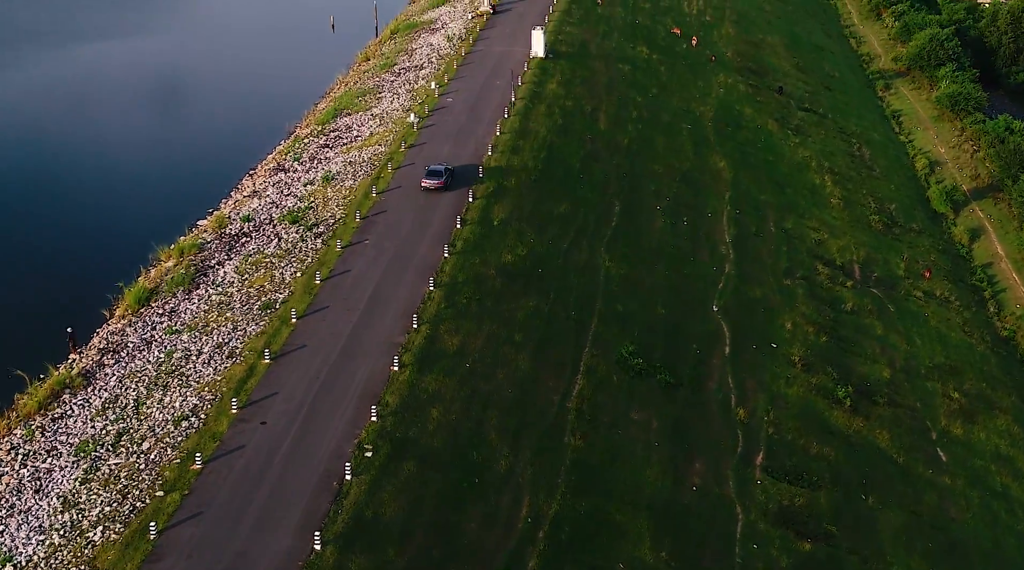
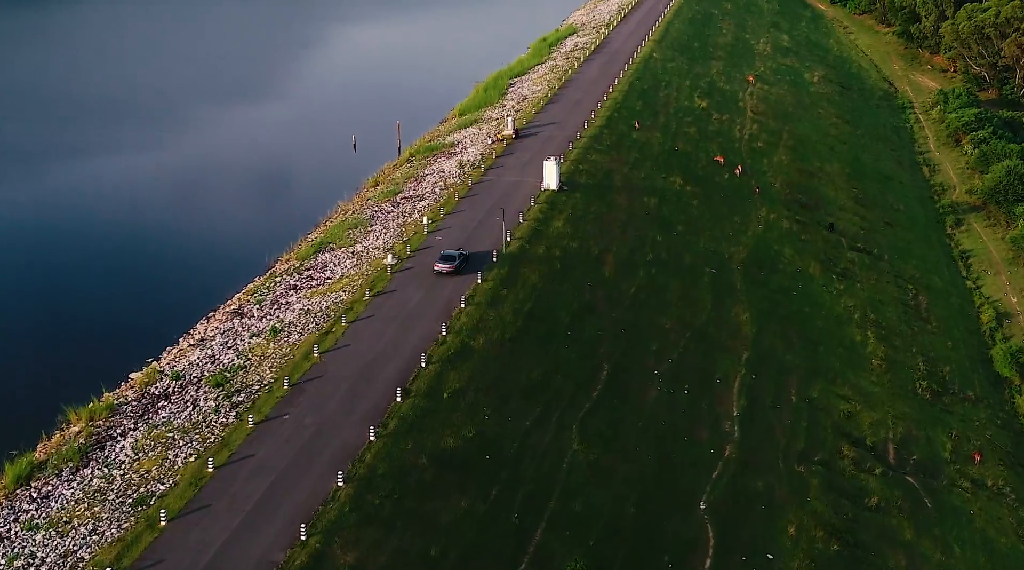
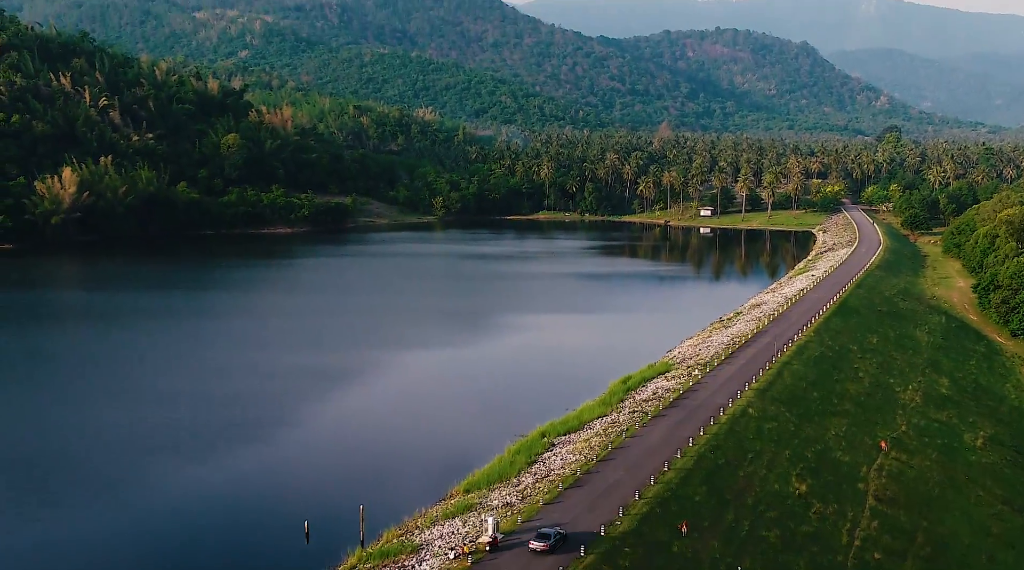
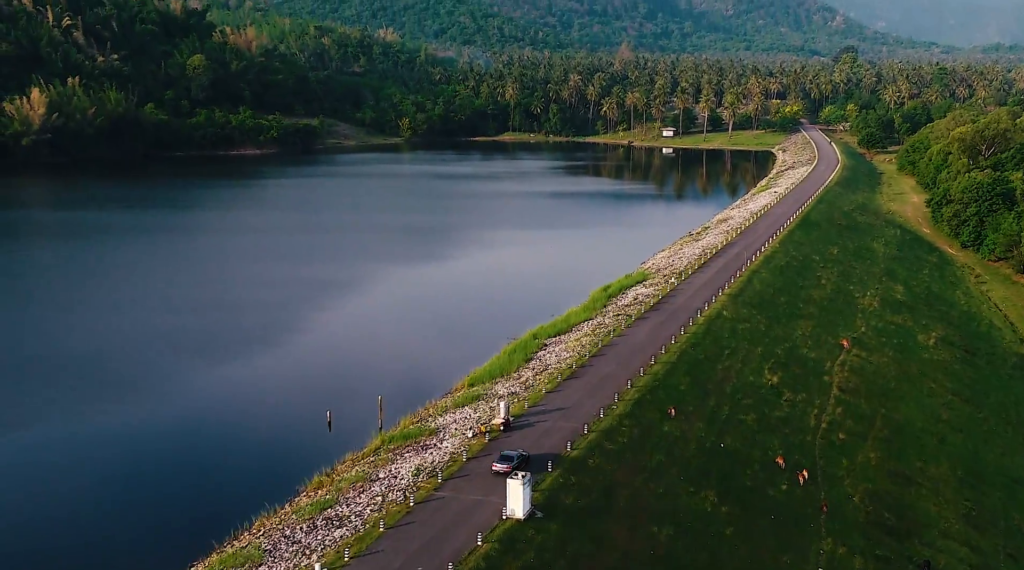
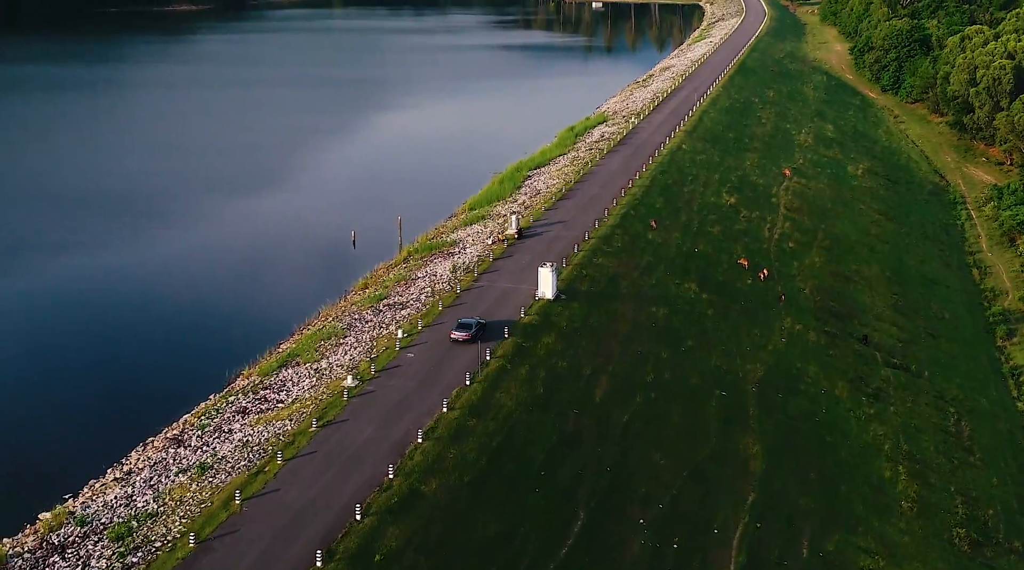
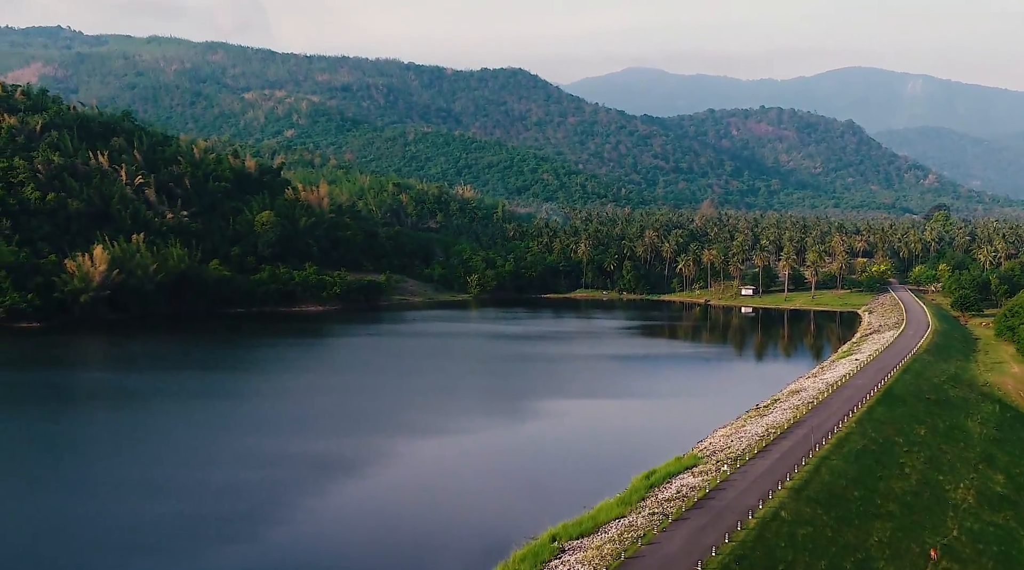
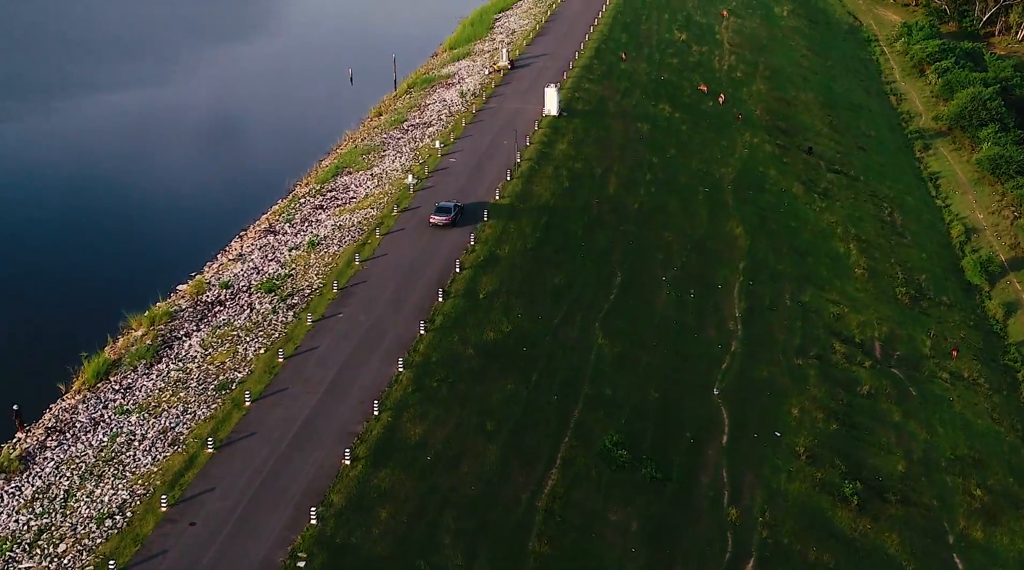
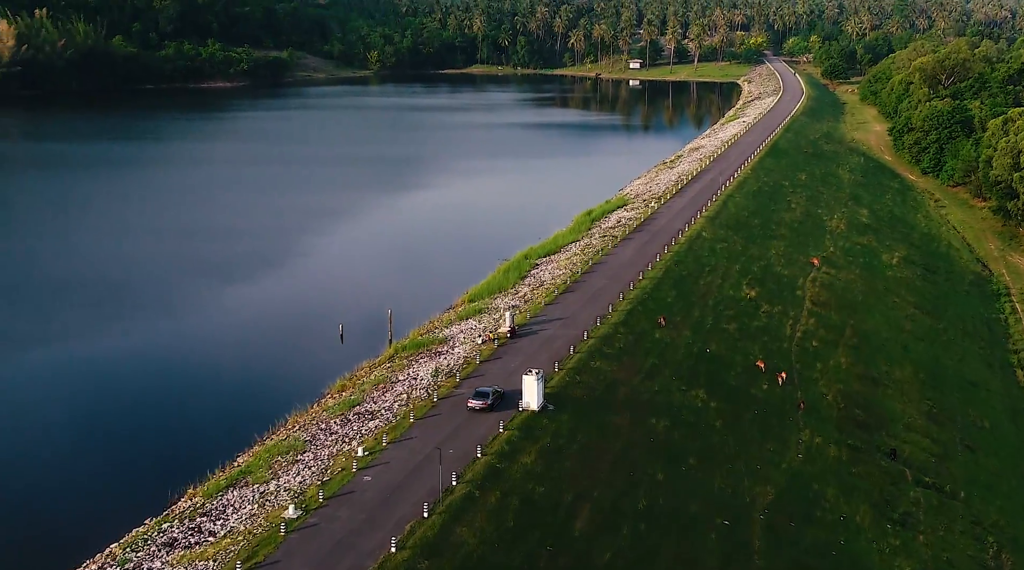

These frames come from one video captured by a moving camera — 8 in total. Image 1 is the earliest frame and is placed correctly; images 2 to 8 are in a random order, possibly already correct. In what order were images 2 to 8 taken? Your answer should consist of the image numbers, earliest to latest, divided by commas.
7, 2, 5, 8, 4, 3, 6
